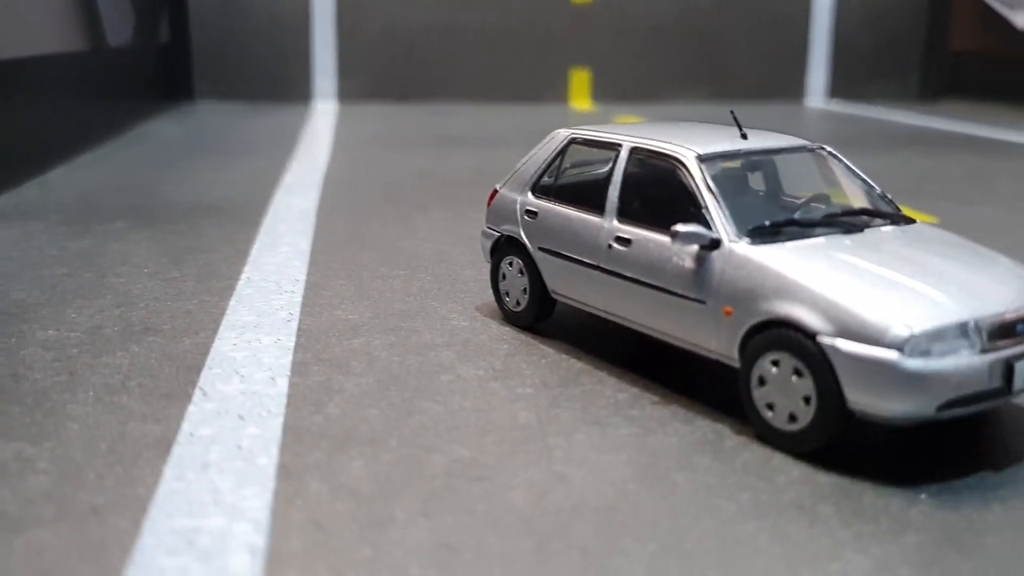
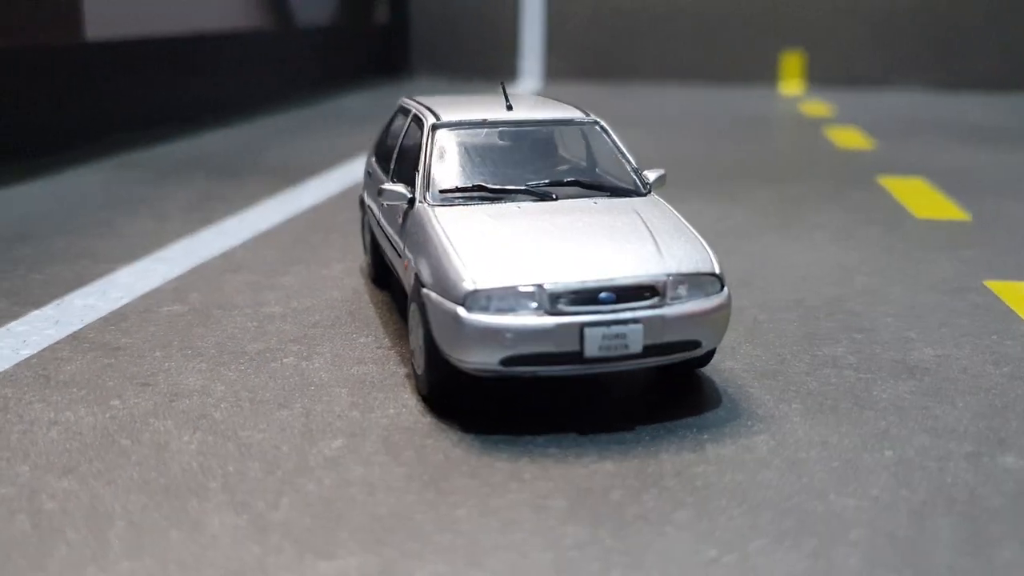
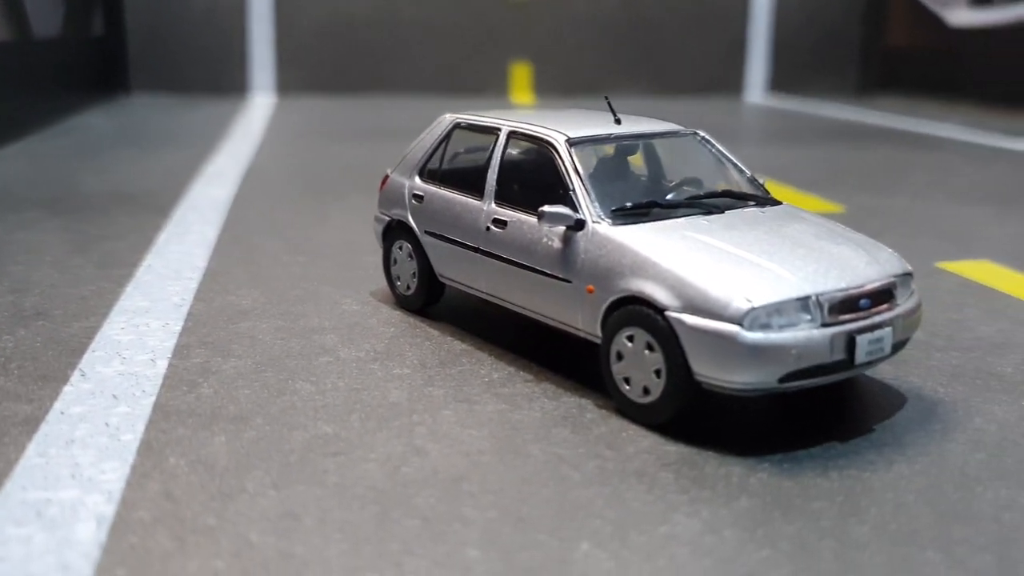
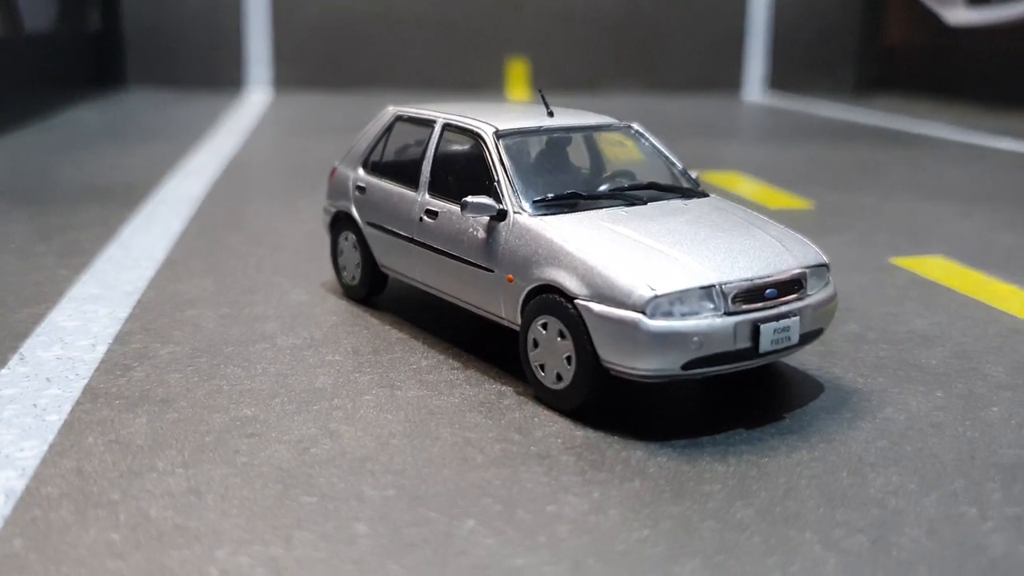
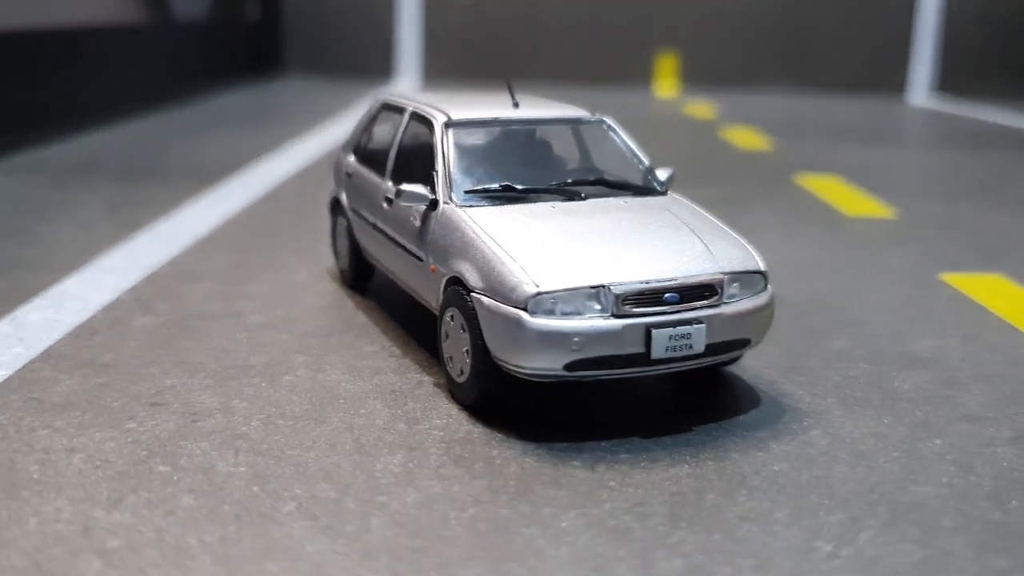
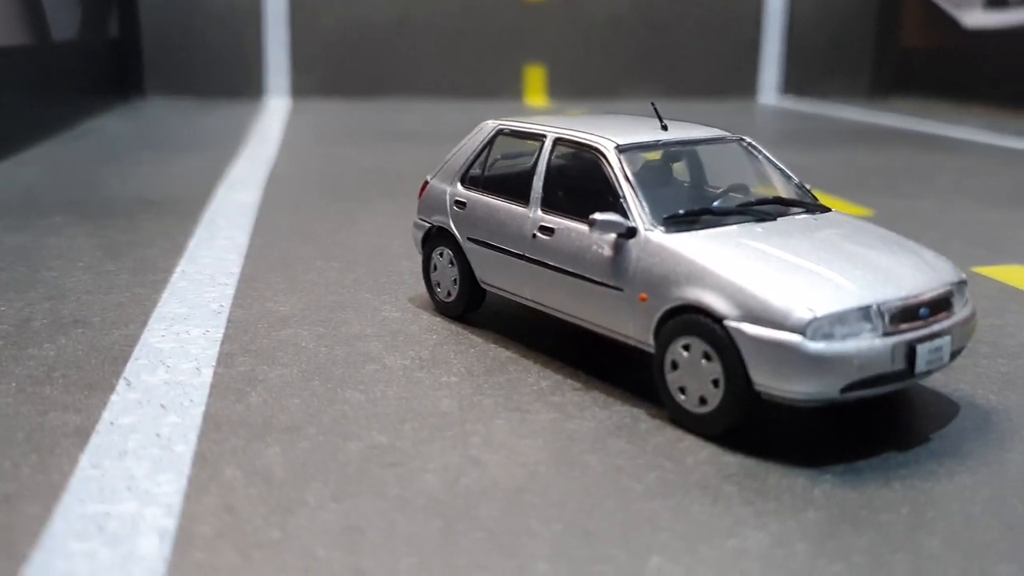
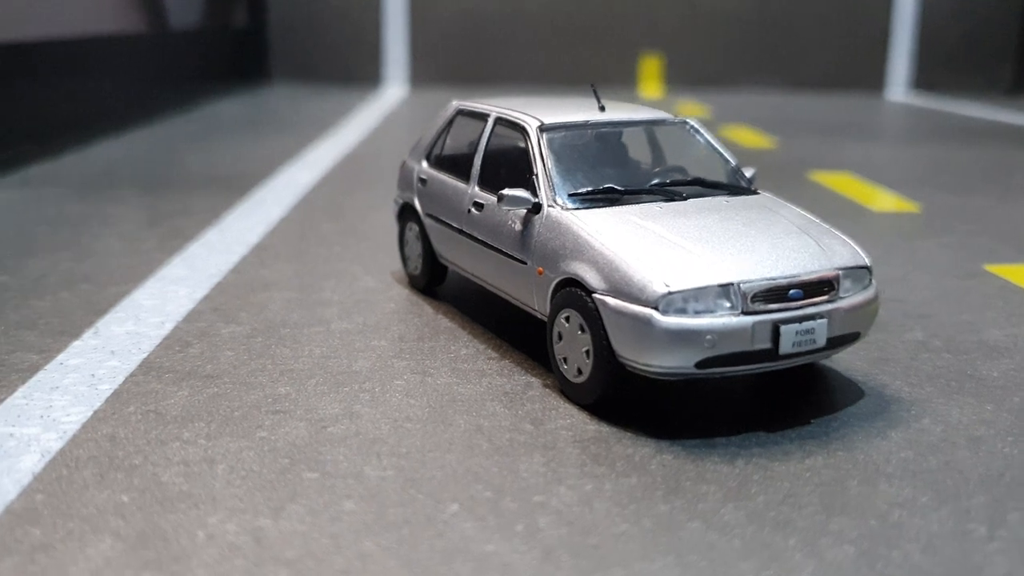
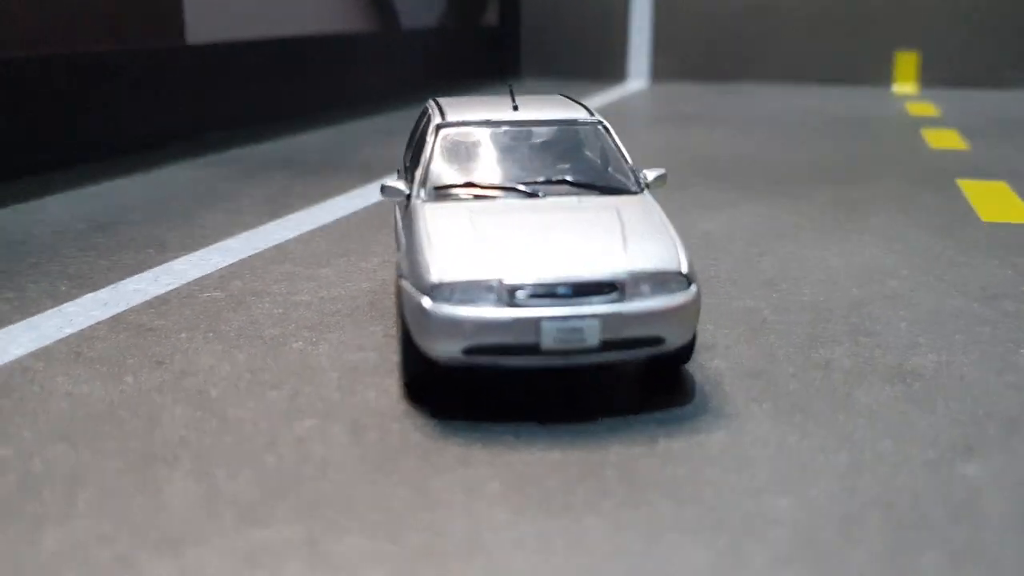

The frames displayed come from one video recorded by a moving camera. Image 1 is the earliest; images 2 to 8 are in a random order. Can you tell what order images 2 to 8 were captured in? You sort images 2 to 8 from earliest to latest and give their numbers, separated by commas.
6, 3, 4, 7, 5, 2, 8
